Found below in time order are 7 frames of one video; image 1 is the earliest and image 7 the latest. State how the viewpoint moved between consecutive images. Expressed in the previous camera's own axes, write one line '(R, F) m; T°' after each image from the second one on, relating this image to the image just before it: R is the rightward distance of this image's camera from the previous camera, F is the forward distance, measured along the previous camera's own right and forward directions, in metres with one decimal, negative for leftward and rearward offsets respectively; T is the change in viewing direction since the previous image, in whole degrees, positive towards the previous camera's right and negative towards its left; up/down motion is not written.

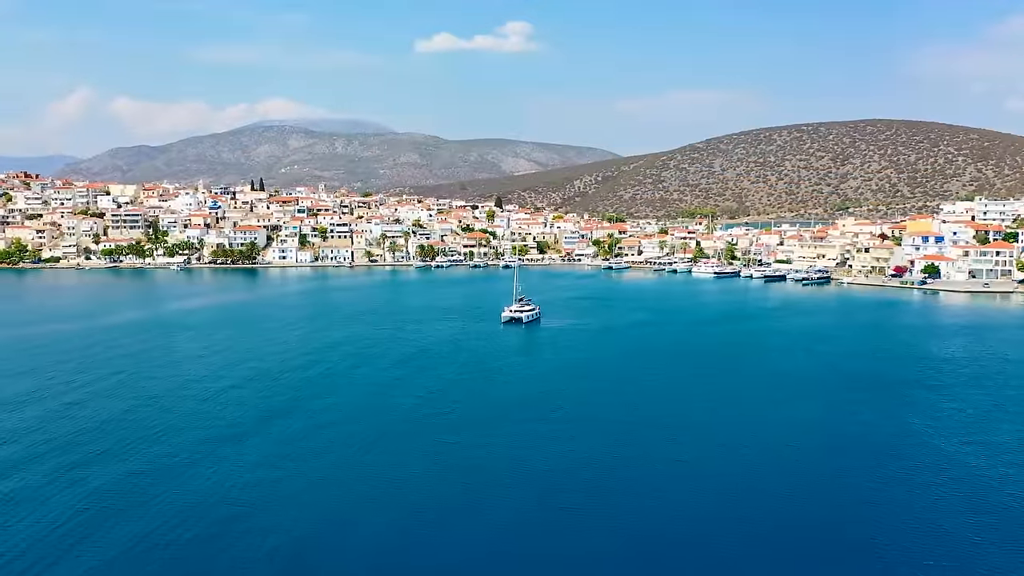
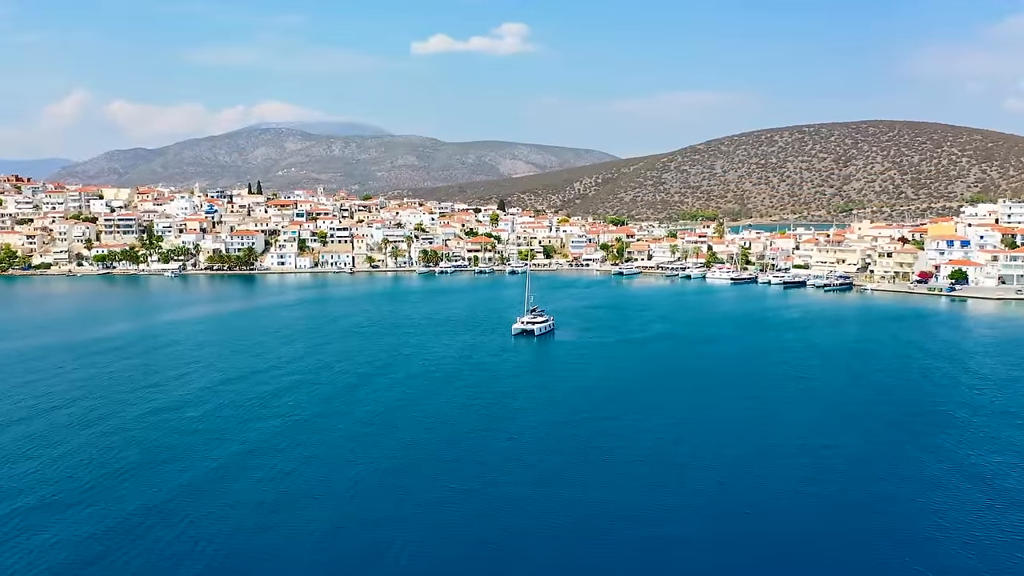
(-0.5, +1.4) m; 0°
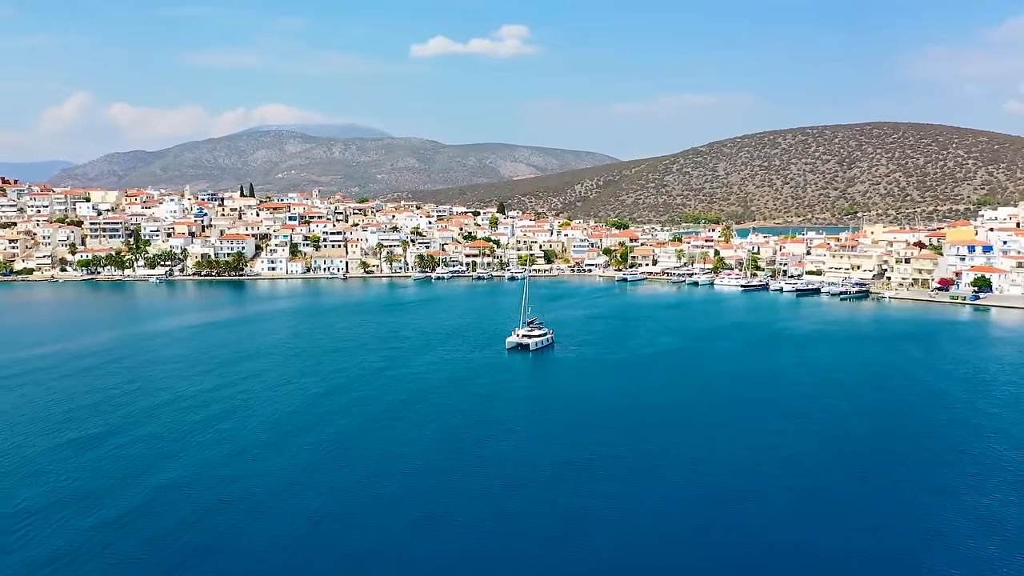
(+0.1, +1.7) m; 0°
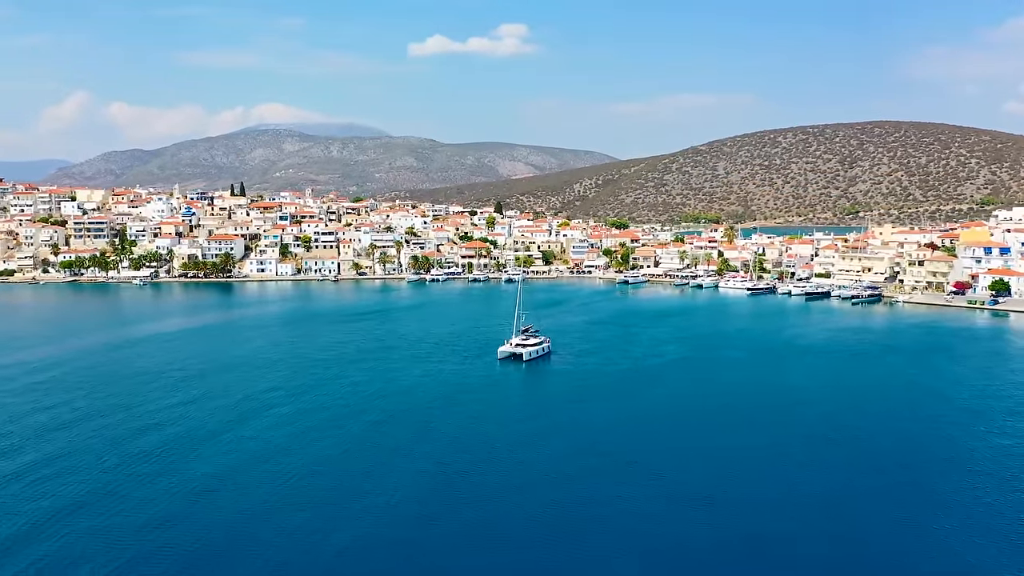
(+0.1, +1.4) m; 0°
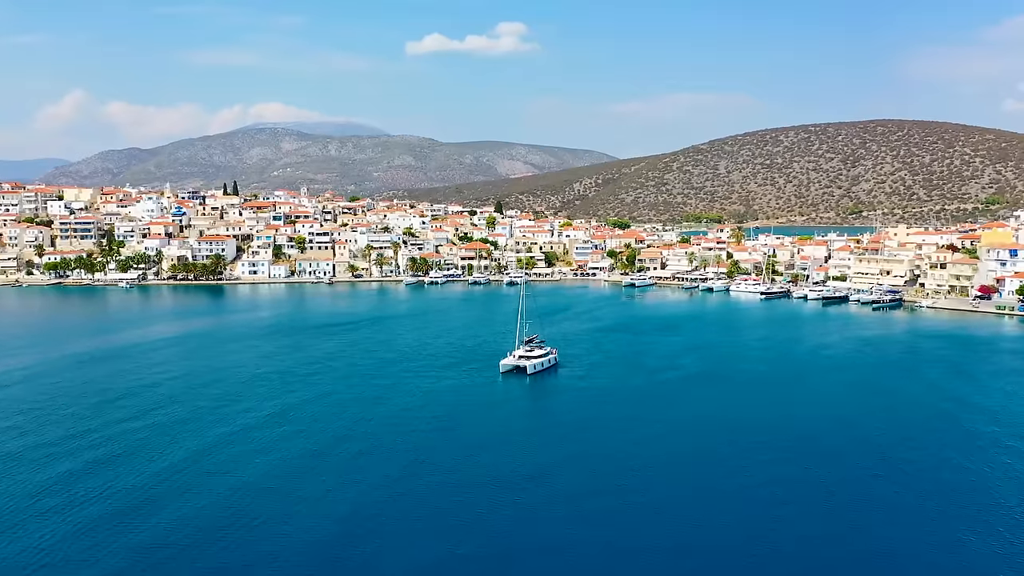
(-0.2, +1.5) m; 0°
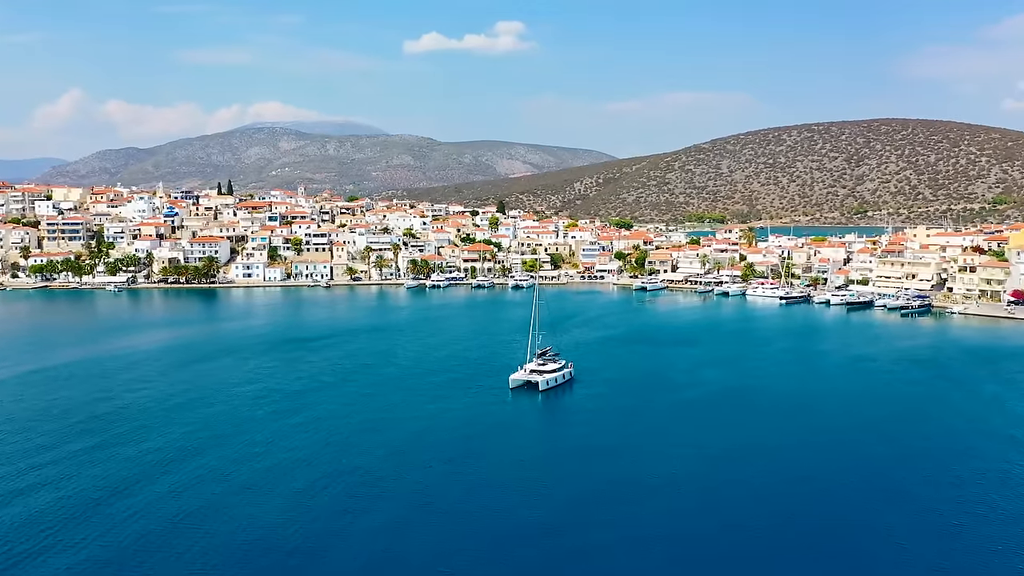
(-0.3, +1.6) m; 0°
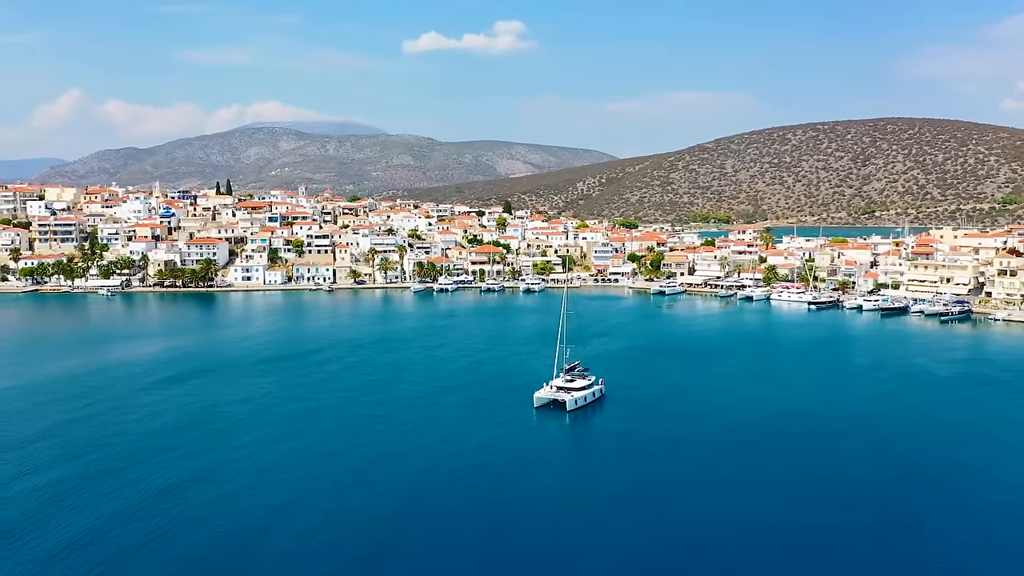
(-0.6, +1.6) m; 0°
